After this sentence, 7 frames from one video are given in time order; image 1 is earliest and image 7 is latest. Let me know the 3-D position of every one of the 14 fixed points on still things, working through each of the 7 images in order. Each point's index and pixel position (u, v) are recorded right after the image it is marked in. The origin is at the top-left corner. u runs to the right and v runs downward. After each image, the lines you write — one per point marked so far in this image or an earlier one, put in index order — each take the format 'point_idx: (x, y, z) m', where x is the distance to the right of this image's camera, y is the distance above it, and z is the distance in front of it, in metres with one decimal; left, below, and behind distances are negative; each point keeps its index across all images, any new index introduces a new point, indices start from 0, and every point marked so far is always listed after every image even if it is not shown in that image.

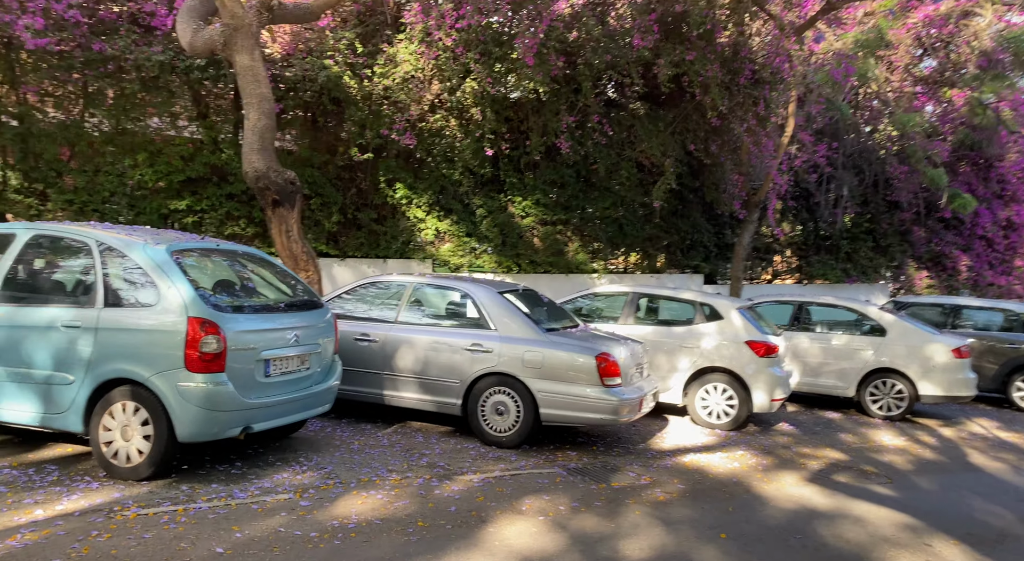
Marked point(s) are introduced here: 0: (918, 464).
0: (+4.0, -1.8, +6.5) m
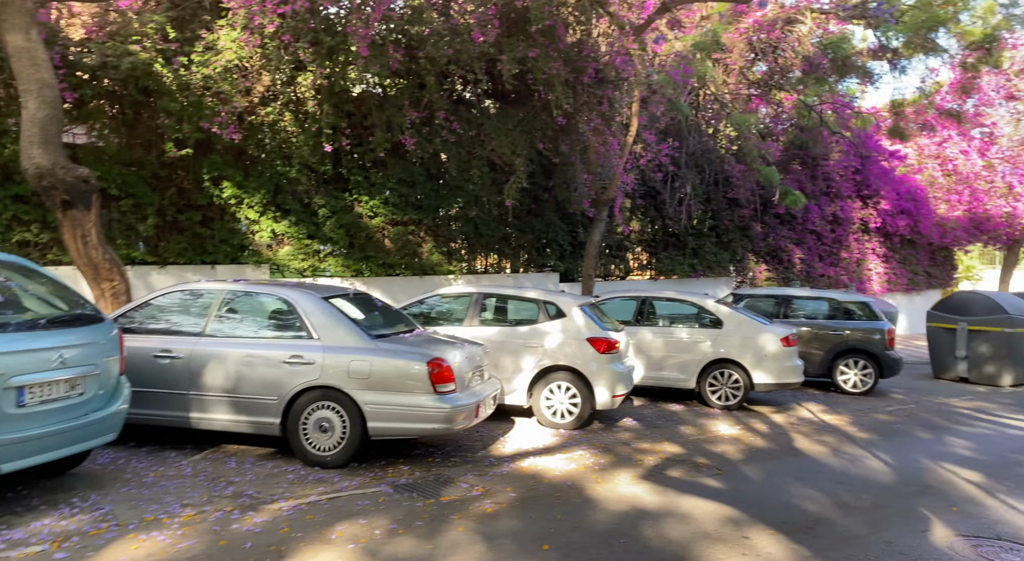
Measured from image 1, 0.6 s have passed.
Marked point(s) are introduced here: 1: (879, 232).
0: (+2.4, -1.7, +6.7) m
1: (+9.1, +1.3, +16.9) m
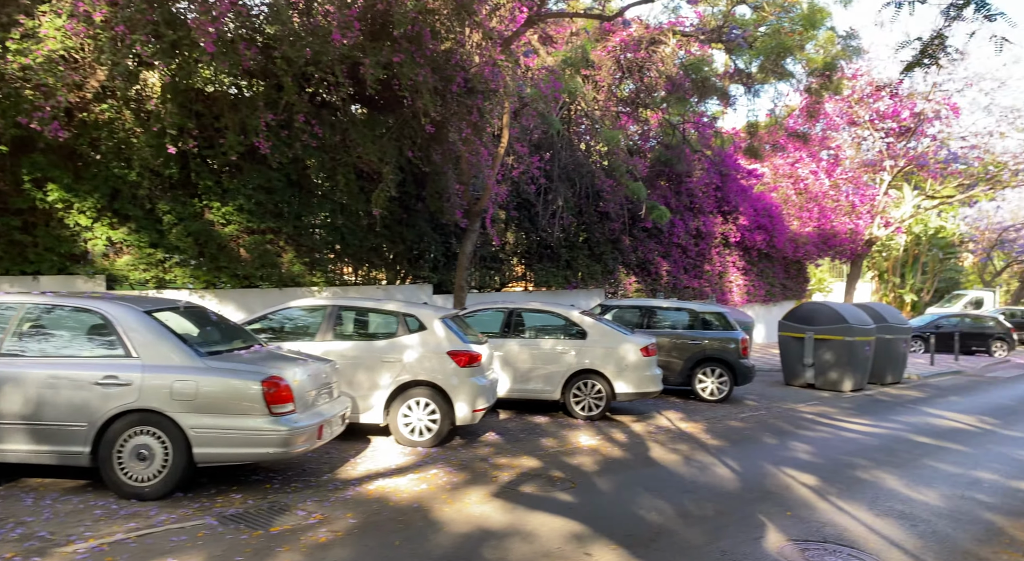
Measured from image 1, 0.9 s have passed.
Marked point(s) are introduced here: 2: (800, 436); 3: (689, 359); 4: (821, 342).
0: (+0.9, -1.8, +6.7) m
1: (+6.0, +0.9, +17.8) m
2: (+3.4, -1.8, +7.8) m
3: (+2.7, -1.2, +10.1) m
4: (+5.4, -1.1, +11.7) m
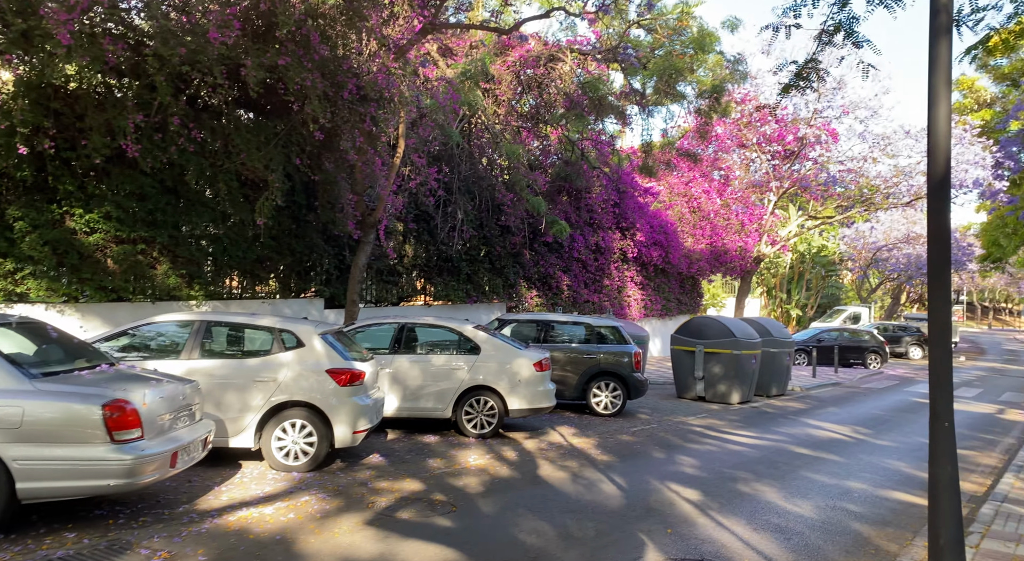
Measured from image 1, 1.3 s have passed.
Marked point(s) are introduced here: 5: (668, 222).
0: (-0.2, -2.0, +6.4) m
1: (+3.4, +0.5, +18.2) m
2: (+2.1, -2.0, +7.9) m
3: (+1.1, -1.4, +10.0) m
4: (+3.5, -1.3, +12.0) m
5: (+4.4, +1.6, +18.8) m
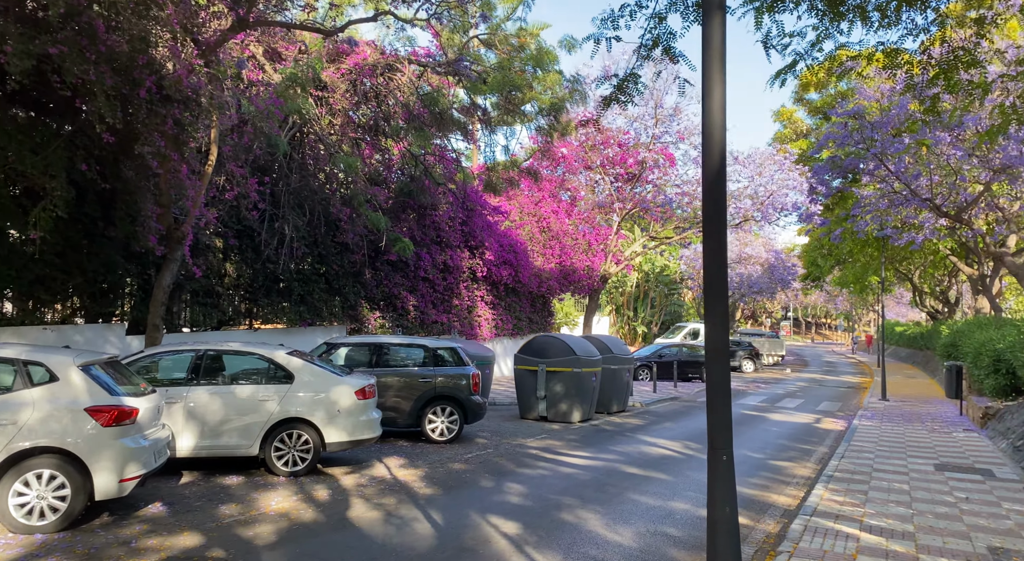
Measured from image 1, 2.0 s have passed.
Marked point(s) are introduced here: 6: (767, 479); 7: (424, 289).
0: (-1.9, -2.1, +5.6) m
1: (-0.6, 0.0, +17.9) m
2: (+0.1, -2.2, +7.4) m
3: (-1.3, -1.7, +9.4) m
4: (+0.7, -1.7, +11.8) m
5: (+0.2, +1.1, +18.7) m
6: (+3.0, -2.3, +7.8) m
7: (-1.9, -0.2, +15.7) m
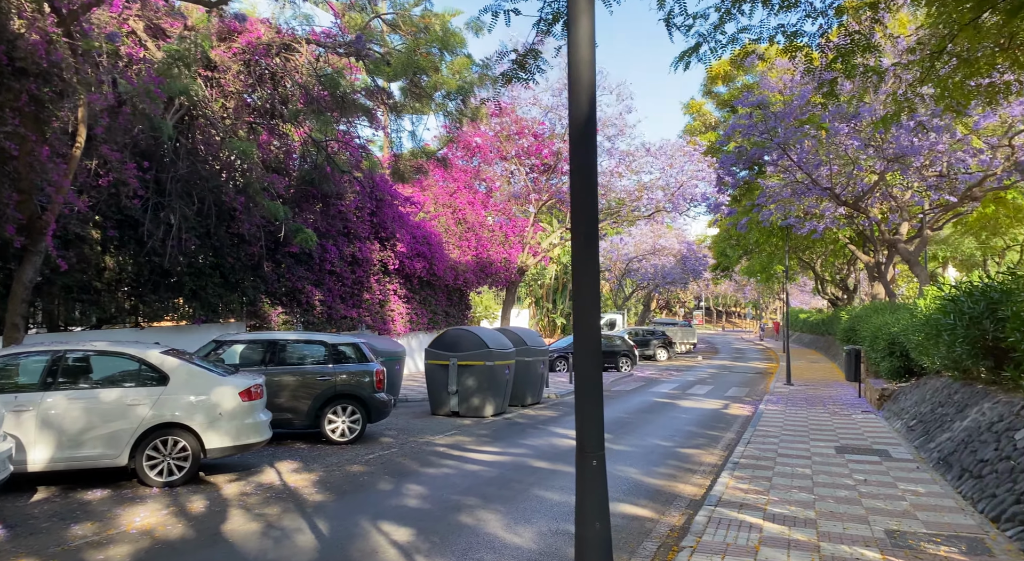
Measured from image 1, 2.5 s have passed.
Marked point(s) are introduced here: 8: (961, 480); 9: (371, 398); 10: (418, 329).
0: (-2.7, -2.0, +4.9) m
1: (-2.9, +0.2, +17.3) m
2: (-1.0, -2.1, +7.0) m
3: (-2.5, -1.6, +8.8) m
4: (-0.8, -1.5, +11.4) m
5: (-2.1, +1.3, +18.2) m
6: (+1.9, -2.2, +7.7) m
7: (-3.9, -0.1, +14.9) m
8: (+4.5, -2.0, +6.7) m
9: (-1.9, -1.6, +9.0) m
10: (-2.6, -1.4, +18.7) m
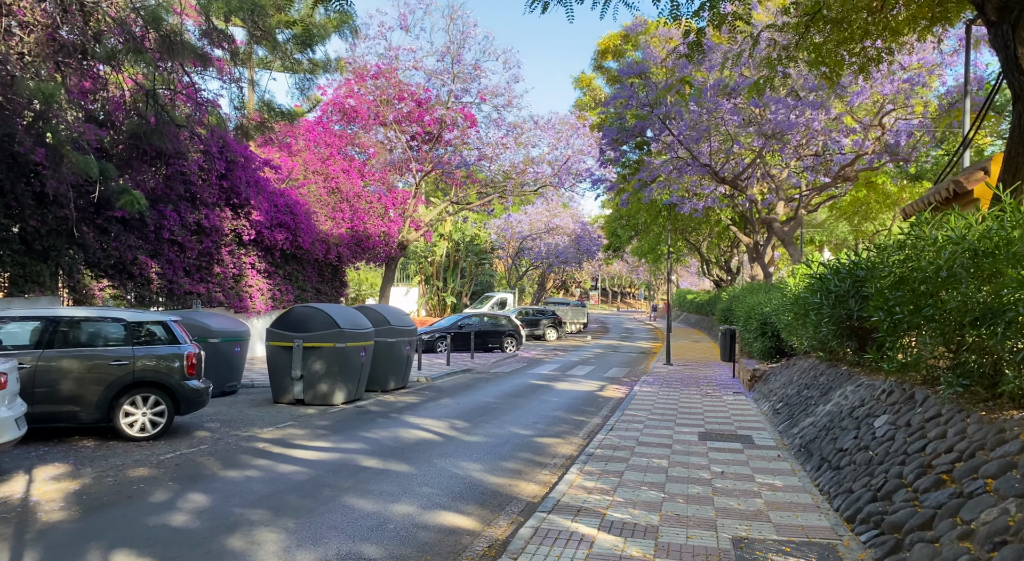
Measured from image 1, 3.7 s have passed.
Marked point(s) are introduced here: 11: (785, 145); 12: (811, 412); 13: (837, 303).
0: (-4.0, -1.8, +3.5) m
1: (-5.9, +0.8, +15.6) m
2: (-2.6, -1.8, +5.8) m
3: (-4.4, -1.2, +7.3) m
4: (-3.1, -1.1, +10.1) m
5: (-5.3, +2.0, +16.5) m
6: (+0.1, -1.9, +6.9) m
7: (-6.6, +0.5, +13.1) m
8: (+2.9, -1.8, +6.3) m
9: (-3.8, -1.2, +7.6) m
10: (-5.9, -0.7, +17.1) m
11: (+6.3, +3.1, +15.4) m
12: (+3.7, -1.6, +8.3) m
13: (+4.2, -0.3, +8.6) m
